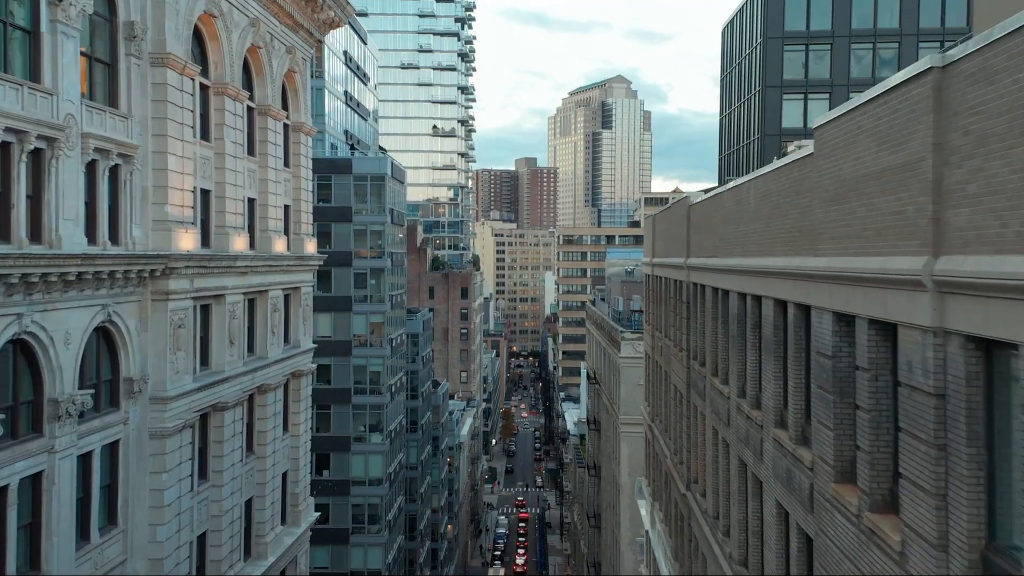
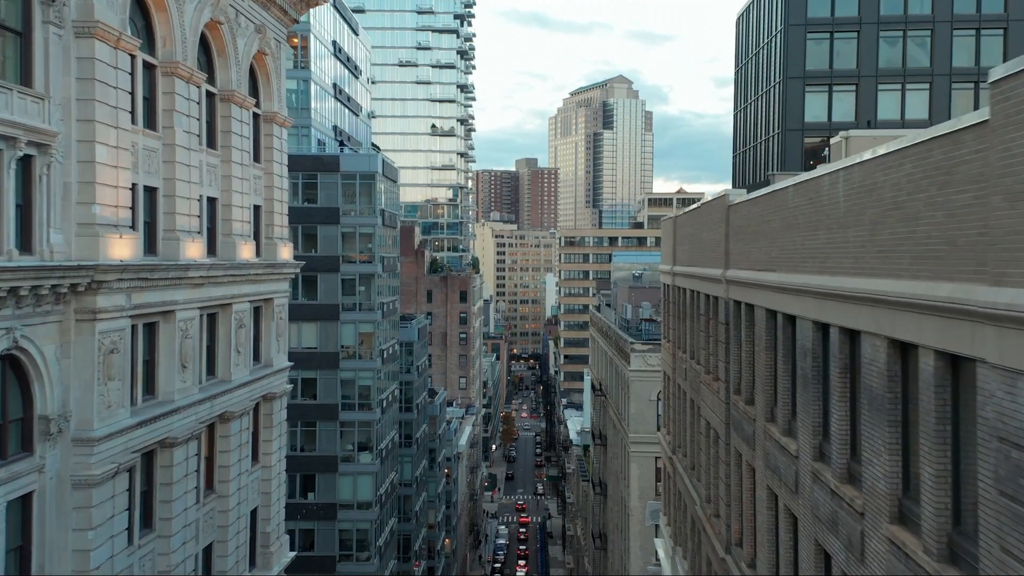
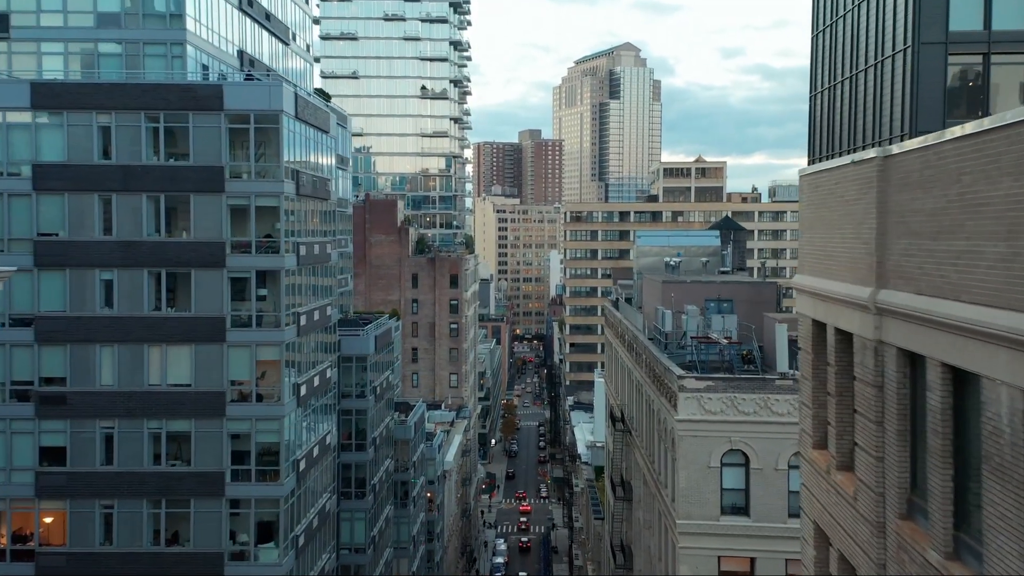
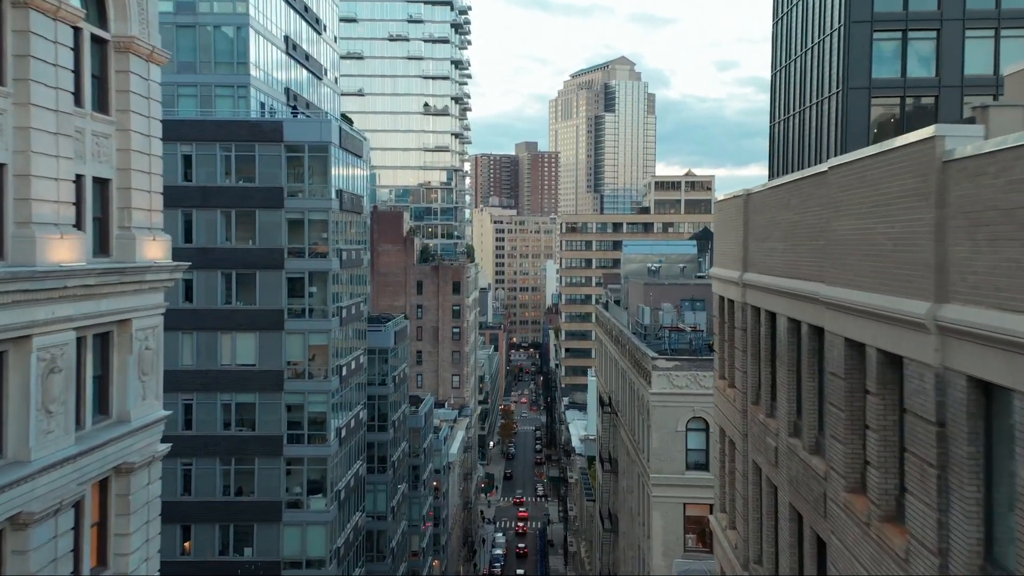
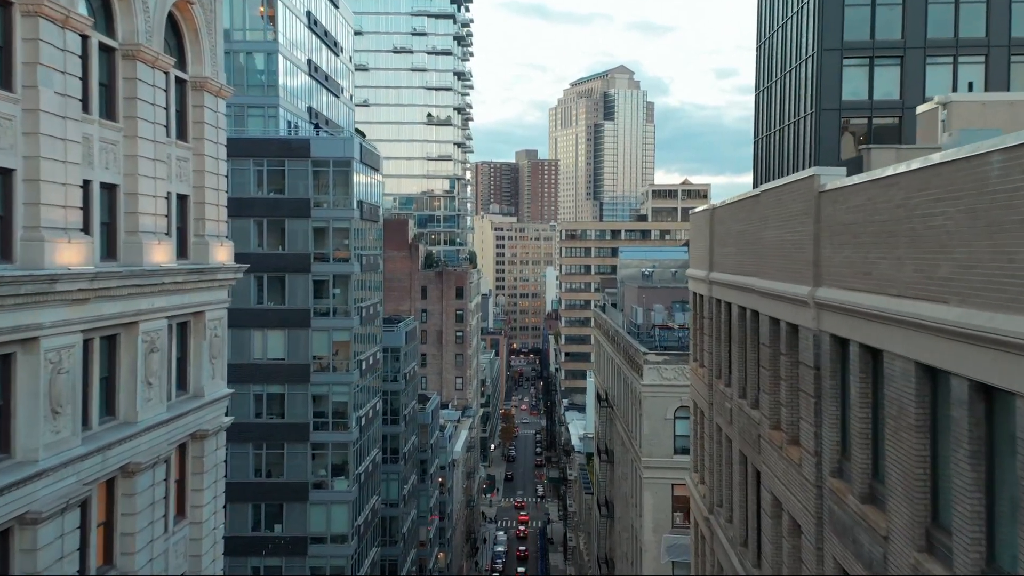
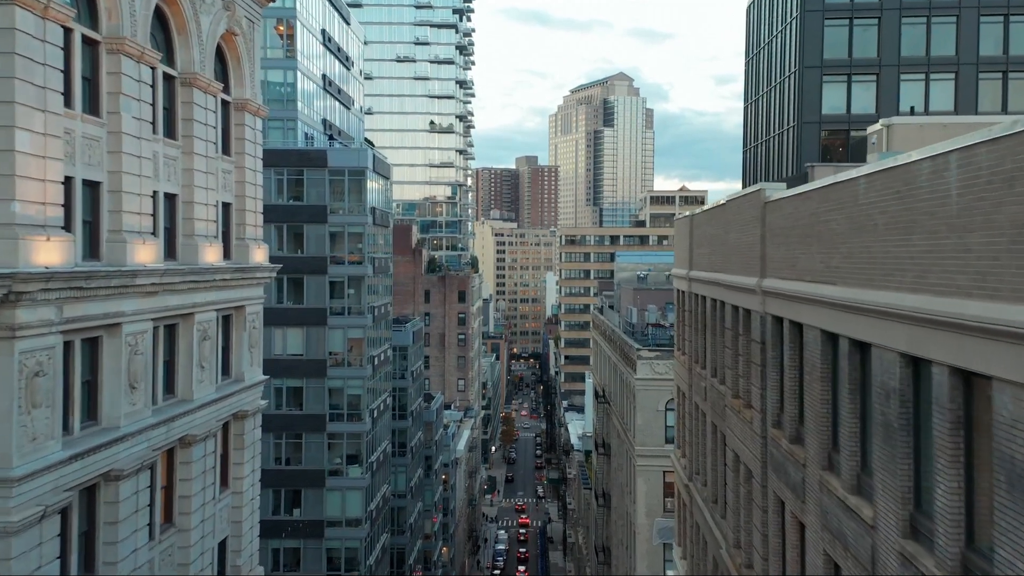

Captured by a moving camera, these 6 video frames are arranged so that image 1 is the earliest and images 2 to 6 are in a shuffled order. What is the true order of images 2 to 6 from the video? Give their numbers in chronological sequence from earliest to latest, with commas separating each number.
2, 6, 5, 4, 3
